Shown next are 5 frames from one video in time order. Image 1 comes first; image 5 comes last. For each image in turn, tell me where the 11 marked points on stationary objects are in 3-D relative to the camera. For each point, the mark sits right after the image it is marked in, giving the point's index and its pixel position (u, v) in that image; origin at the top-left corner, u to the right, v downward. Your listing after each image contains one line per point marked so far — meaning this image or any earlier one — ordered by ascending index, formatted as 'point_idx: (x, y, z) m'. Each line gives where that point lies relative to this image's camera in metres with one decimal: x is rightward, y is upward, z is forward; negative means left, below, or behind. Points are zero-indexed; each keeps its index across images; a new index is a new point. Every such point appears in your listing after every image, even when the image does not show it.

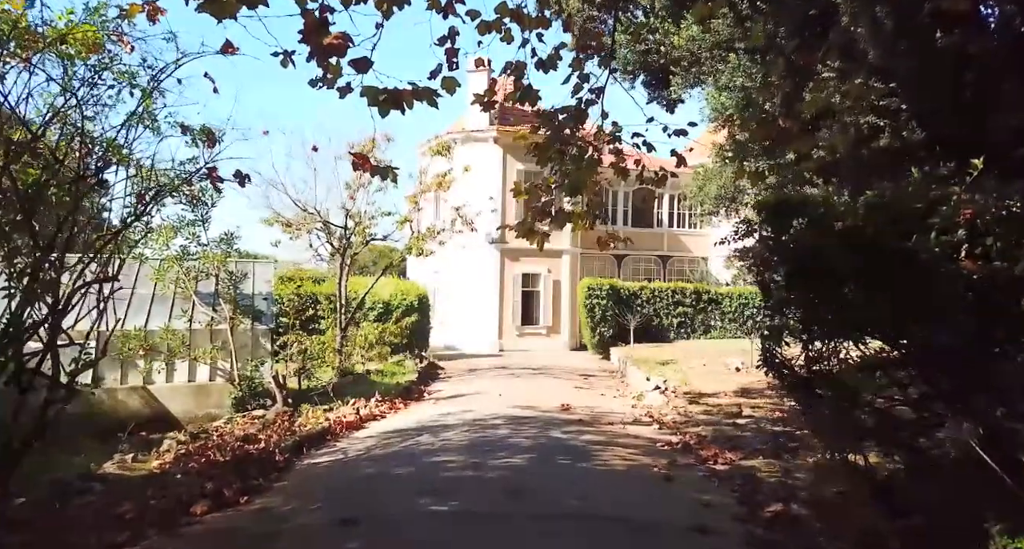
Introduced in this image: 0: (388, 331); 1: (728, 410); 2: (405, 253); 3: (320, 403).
0: (-2.8, -1.3, +19.3) m
1: (+3.1, -2.0, +12.1) m
2: (-2.2, +0.4, +17.1) m
3: (-2.8, -1.9, +12.0) m
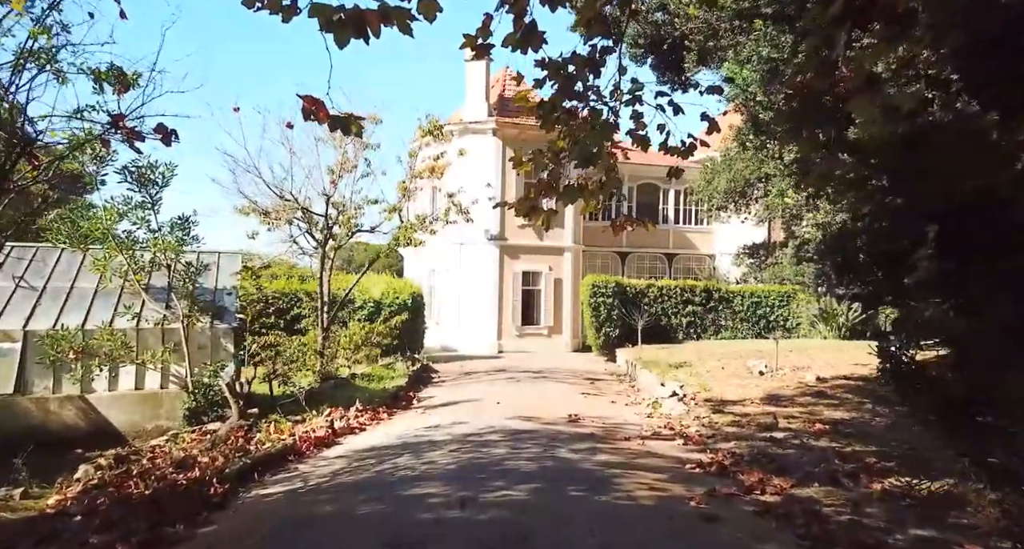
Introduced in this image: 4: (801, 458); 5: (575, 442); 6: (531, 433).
0: (-2.8, -1.2, +17.7) m
1: (+3.1, -1.9, +10.5) m
2: (-2.2, +0.5, +15.5) m
3: (-2.8, -1.7, +10.5) m
4: (+2.7, -1.7, +7.9) m
5: (+0.6, -1.7, +8.5) m
6: (+0.2, -1.7, +9.0) m
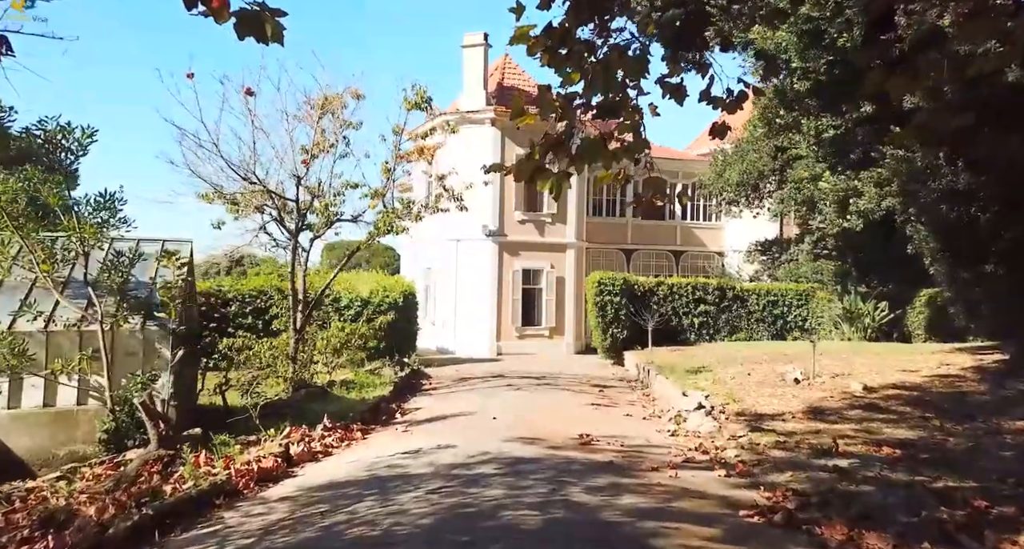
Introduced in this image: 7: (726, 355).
0: (-2.9, -1.1, +15.9) m
1: (+3.1, -1.8, +8.7) m
2: (-2.3, +0.6, +13.7) m
3: (-2.8, -1.6, +8.6) m
4: (+2.7, -1.6, +6.1) m
5: (+0.6, -1.6, +6.7) m
6: (+0.2, -1.6, +7.1) m
7: (+4.8, -1.8, +18.8) m
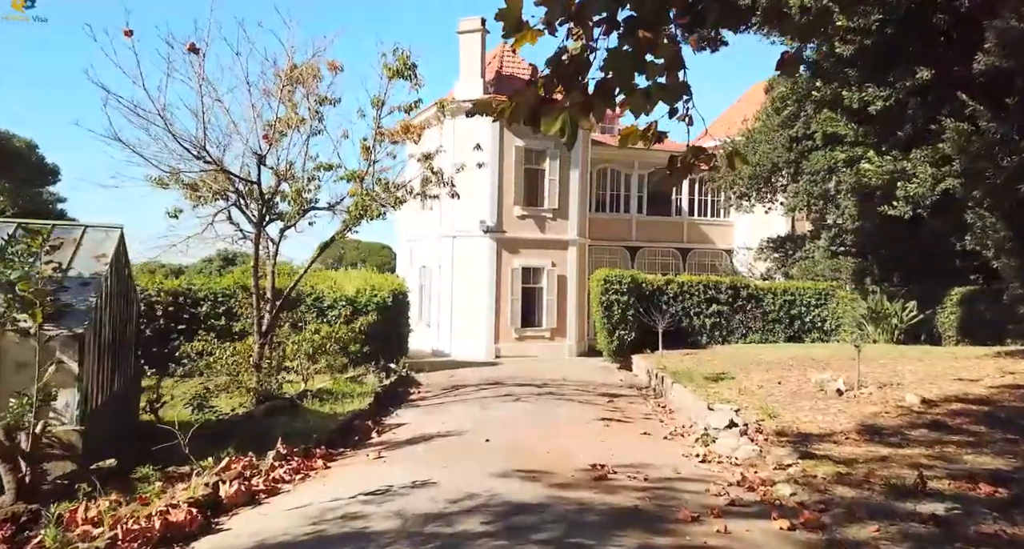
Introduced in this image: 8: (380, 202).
0: (-2.9, -1.0, +14.1) m
1: (+3.1, -1.7, +6.9) m
2: (-2.3, +0.7, +11.9) m
3: (-2.8, -1.6, +6.9) m
4: (+2.7, -1.6, +4.3) m
5: (+0.6, -1.5, +4.9) m
6: (+0.2, -1.5, +5.4) m
7: (+4.8, -1.7, +17.1) m
8: (-2.0, +1.1, +12.3) m
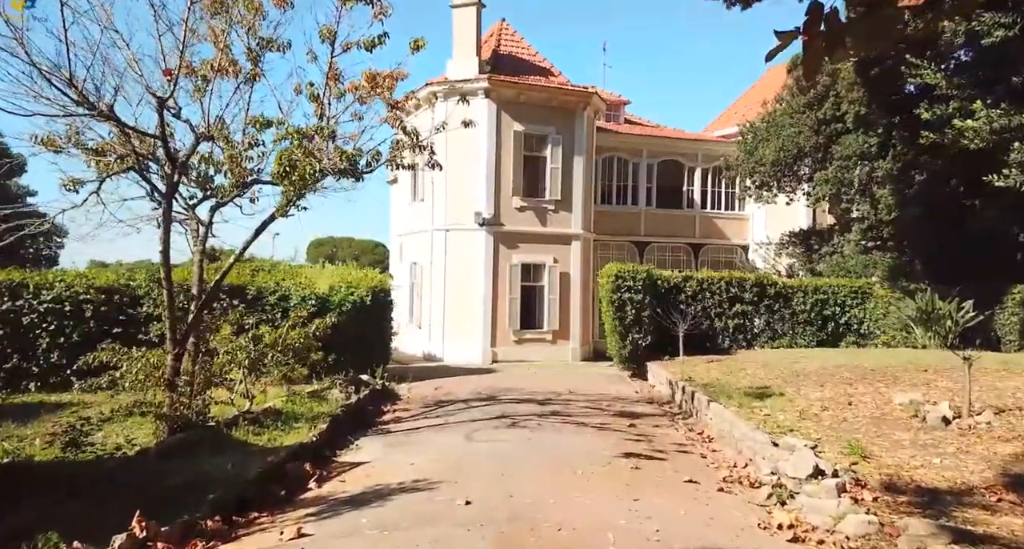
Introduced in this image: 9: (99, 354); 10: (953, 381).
0: (-2.9, -0.9, +11.3) m
1: (+3.0, -1.6, +4.1) m
2: (-2.4, +0.8, +9.1) m
3: (-2.9, -1.5, +4.1) m
4: (+2.6, -1.4, +1.5) m
5: (+0.5, -1.4, +2.1) m
6: (+0.1, -1.4, +2.6) m
7: (+4.7, -1.6, +14.3) m
8: (-2.1, +1.2, +9.5) m
9: (-4.6, -0.9, +9.2) m
10: (+5.7, -1.4, +10.9) m
